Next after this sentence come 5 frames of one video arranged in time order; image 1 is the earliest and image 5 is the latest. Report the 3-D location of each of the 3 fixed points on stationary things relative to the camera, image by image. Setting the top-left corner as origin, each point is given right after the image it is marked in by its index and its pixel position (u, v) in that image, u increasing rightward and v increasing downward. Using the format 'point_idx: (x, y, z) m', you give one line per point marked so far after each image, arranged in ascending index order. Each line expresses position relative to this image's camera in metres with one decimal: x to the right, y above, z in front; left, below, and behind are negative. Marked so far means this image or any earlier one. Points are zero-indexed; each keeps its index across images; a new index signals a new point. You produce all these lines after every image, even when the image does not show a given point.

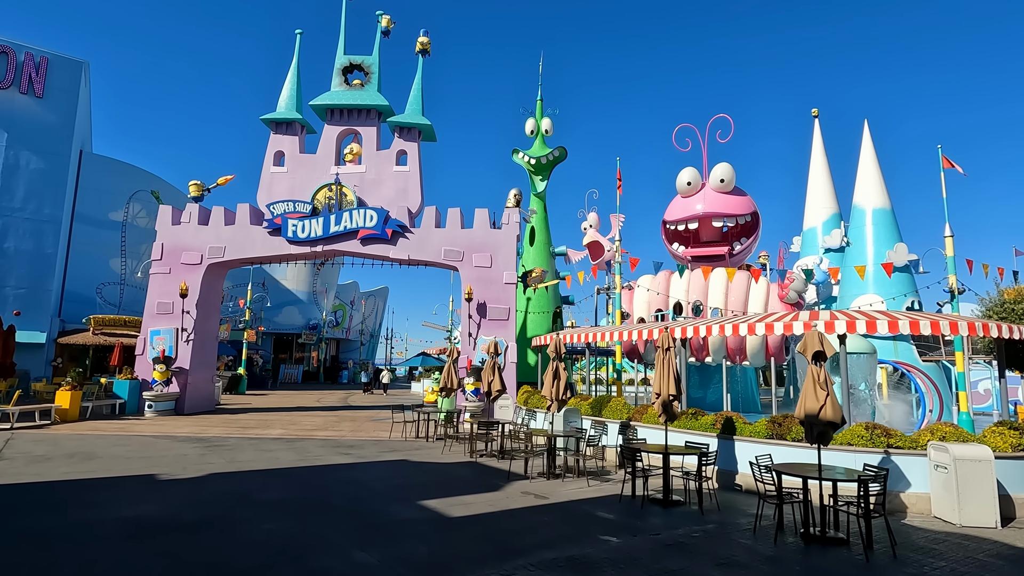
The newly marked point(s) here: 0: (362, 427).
0: (-4.1, -3.8, +15.4) m
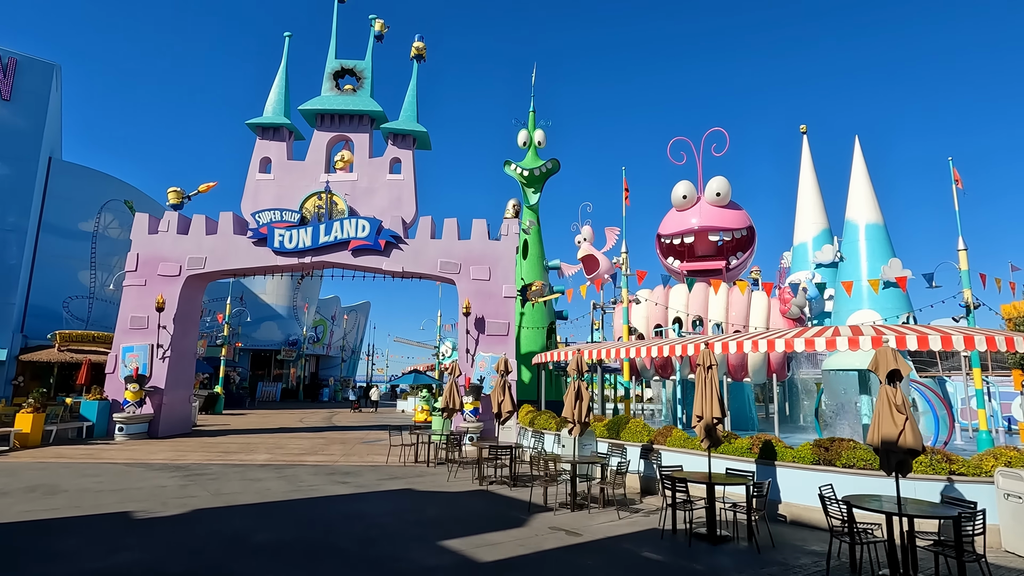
0: (-4.0, -4.2, +14.4) m
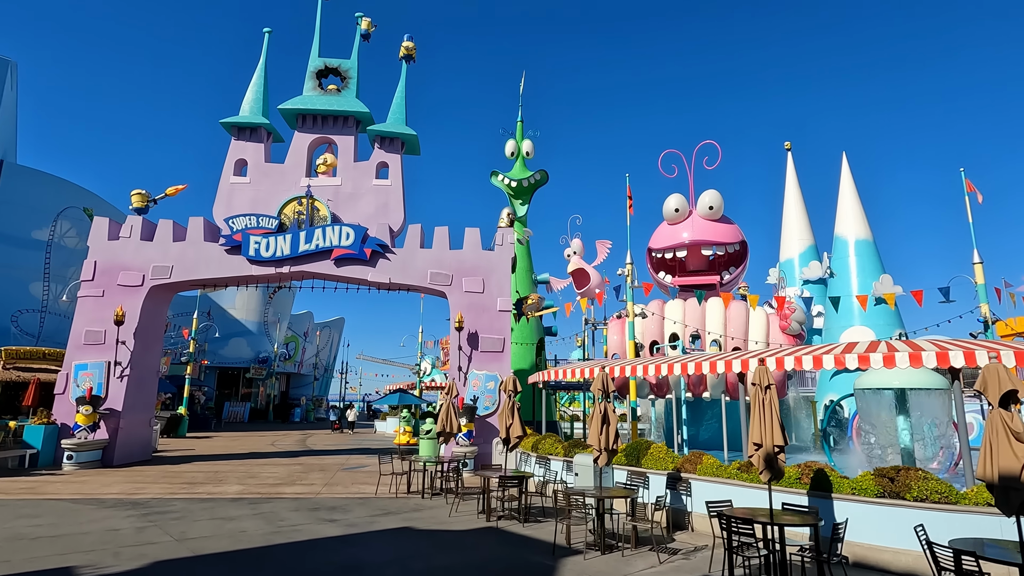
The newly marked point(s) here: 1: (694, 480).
0: (-4.1, -4.4, +13.0) m
1: (+2.8, -3.0, +8.7) m
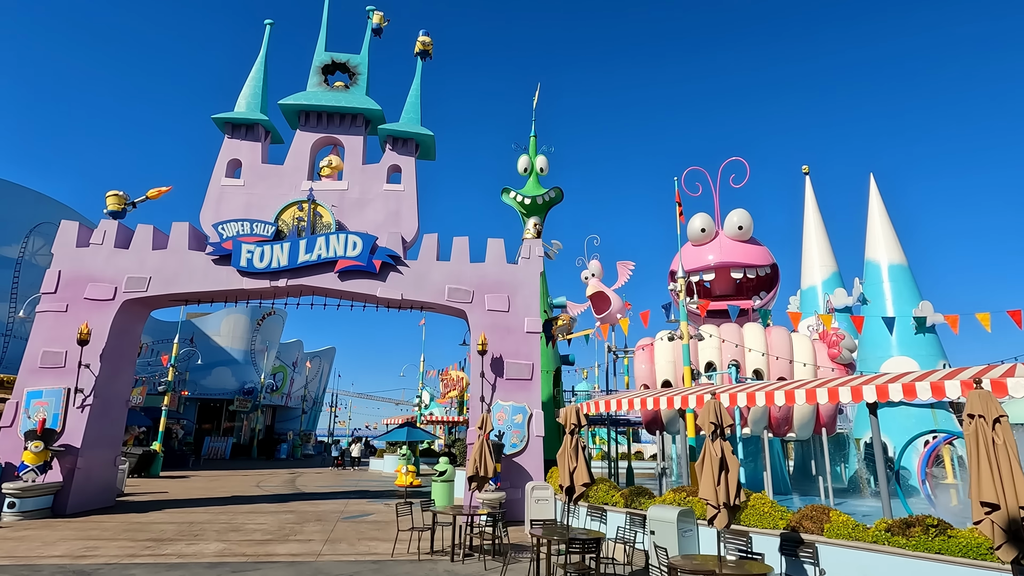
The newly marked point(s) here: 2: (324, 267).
0: (-3.3, -4.7, +10.7) m
1: (+3.7, -3.0, +6.6) m
2: (-4.6, +0.5, +13.8) m
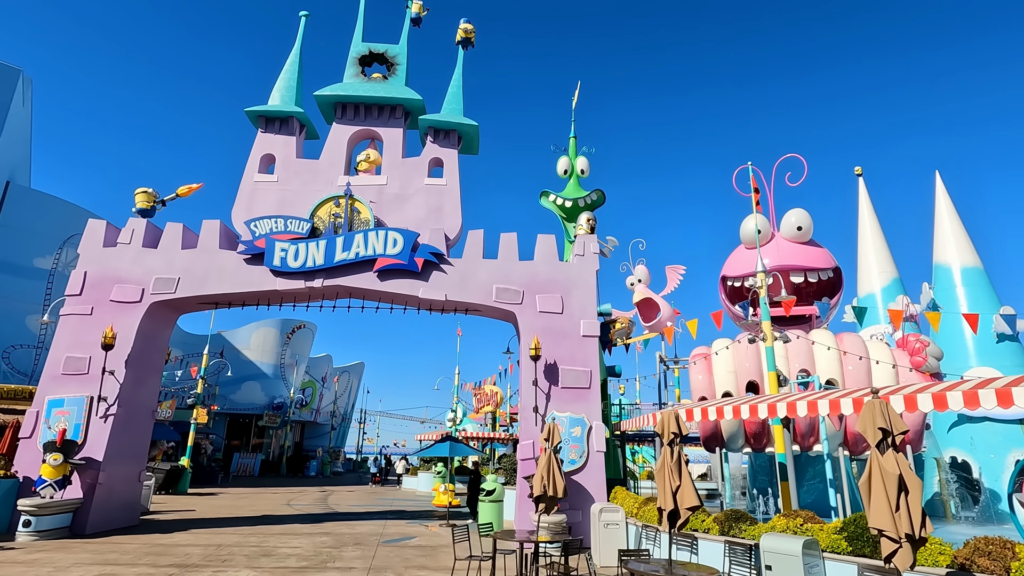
0: (-2.2, -4.6, +9.4) m
1: (+4.6, -2.8, +5.1) m
2: (-3.4, +0.5, +12.8) m
